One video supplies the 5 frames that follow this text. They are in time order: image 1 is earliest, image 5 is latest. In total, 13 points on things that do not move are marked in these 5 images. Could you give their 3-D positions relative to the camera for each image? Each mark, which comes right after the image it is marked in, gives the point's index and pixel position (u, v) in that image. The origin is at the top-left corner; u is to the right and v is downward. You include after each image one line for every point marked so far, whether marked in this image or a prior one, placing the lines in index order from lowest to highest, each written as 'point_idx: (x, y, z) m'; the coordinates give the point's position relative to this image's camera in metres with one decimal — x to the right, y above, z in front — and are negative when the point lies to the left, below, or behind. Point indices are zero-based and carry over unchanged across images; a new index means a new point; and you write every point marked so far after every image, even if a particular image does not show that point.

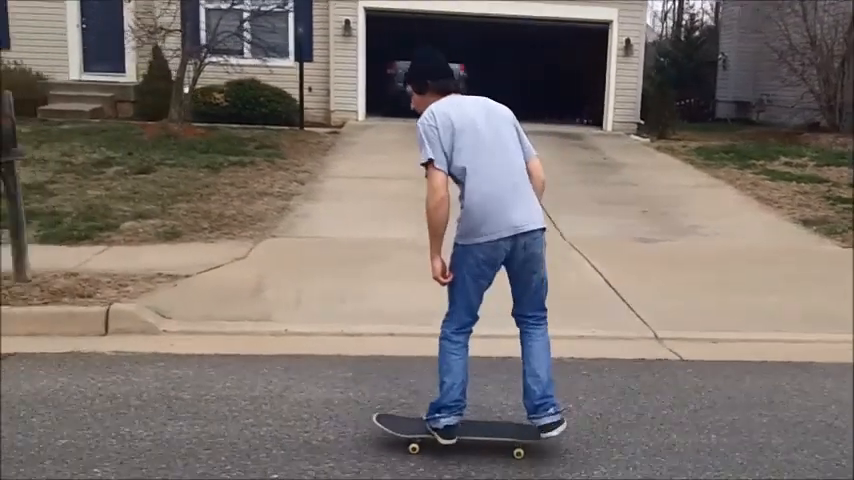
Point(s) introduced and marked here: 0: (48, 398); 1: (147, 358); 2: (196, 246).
0: (-1.8, -0.8, +4.9) m
1: (-1.5, -0.6, +5.5) m
2: (-1.9, -0.1, +8.0) m
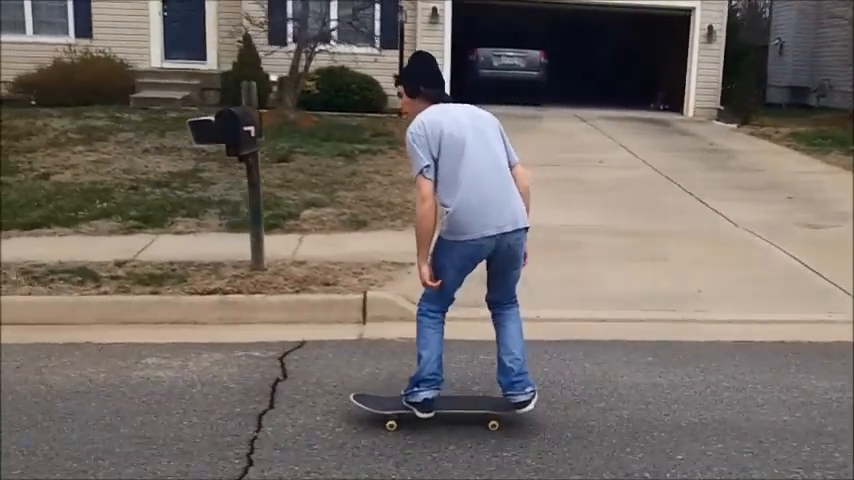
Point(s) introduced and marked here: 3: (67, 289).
0: (-0.2, -0.7, +4.9) m
1: (+0.1, -0.6, +5.6) m
2: (-0.3, 0.0, +8.1) m
3: (-2.3, -0.3, +6.5) m
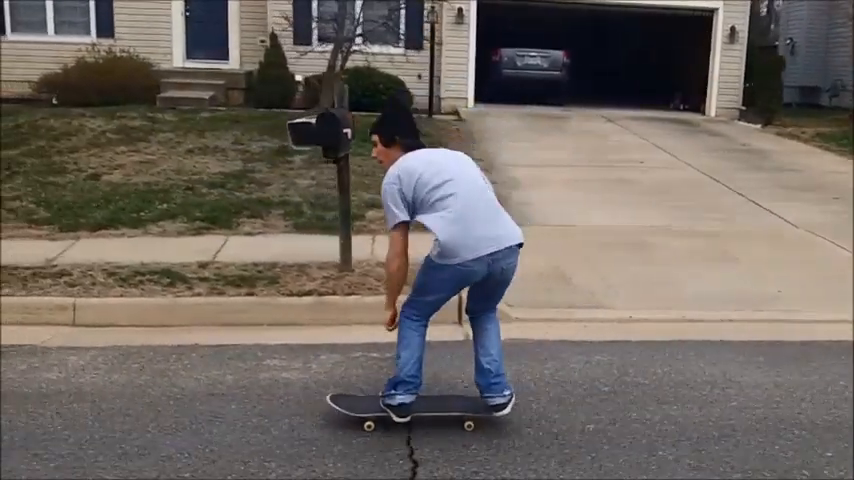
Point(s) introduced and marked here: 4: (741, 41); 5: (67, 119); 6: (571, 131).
0: (+0.4, -0.7, +5.0) m
1: (+0.7, -0.6, +5.6) m
2: (+0.2, 0.0, +8.1) m
3: (-1.7, -0.3, +6.5) m
4: (+5.0, +3.1, +15.9) m
5: (-4.5, +1.5, +12.5) m
6: (+2.0, +1.5, +14.0) m
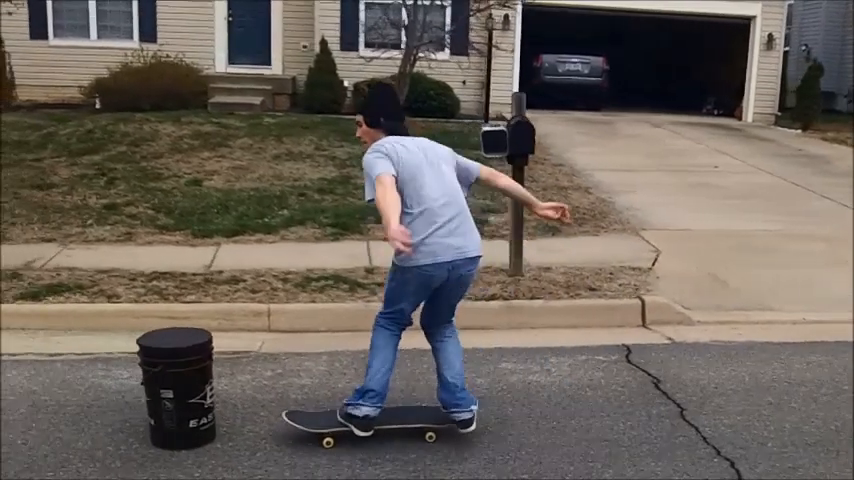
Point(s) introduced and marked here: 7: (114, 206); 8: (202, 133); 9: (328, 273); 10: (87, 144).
0: (+1.7, -0.7, +5.1) m
1: (+1.9, -0.6, +5.8) m
2: (+1.3, 0.0, +8.3) m
3: (-0.6, -0.4, +6.5) m
4: (+5.7, +3.1, +16.3) m
5: (-3.6, +1.4, +12.5) m
6: (+2.8, +1.5, +14.2) m
7: (-2.8, +0.3, +9.0) m
8: (-2.7, +1.3, +12.1) m
9: (-0.7, -0.2, +7.0) m
10: (-3.9, +1.1, +11.6) m
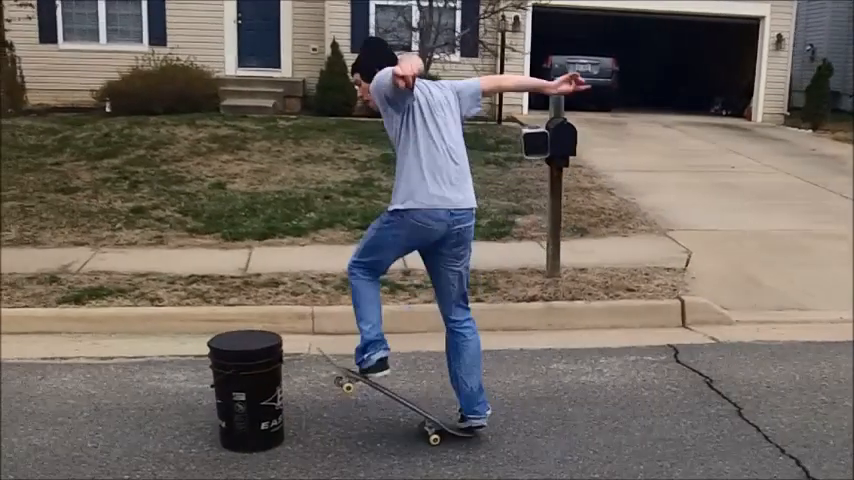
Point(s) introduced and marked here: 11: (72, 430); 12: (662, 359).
0: (+2.0, -0.7, +5.2) m
1: (+2.2, -0.6, +5.9) m
2: (+1.6, 0.0, +8.3) m
3: (-0.3, -0.4, +6.6) m
4: (+5.8, +3.1, +16.4) m
5: (-3.4, +1.4, +12.5) m
6: (+3.0, +1.5, +14.3) m
7: (-2.6, +0.3, +9.0) m
8: (-2.5, +1.2, +12.1) m
9: (-0.4, -0.2, +7.0) m
10: (-3.7, +1.1, +11.6) m
11: (-1.6, -0.8, +4.4) m
12: (+1.3, -0.6, +5.5) m
